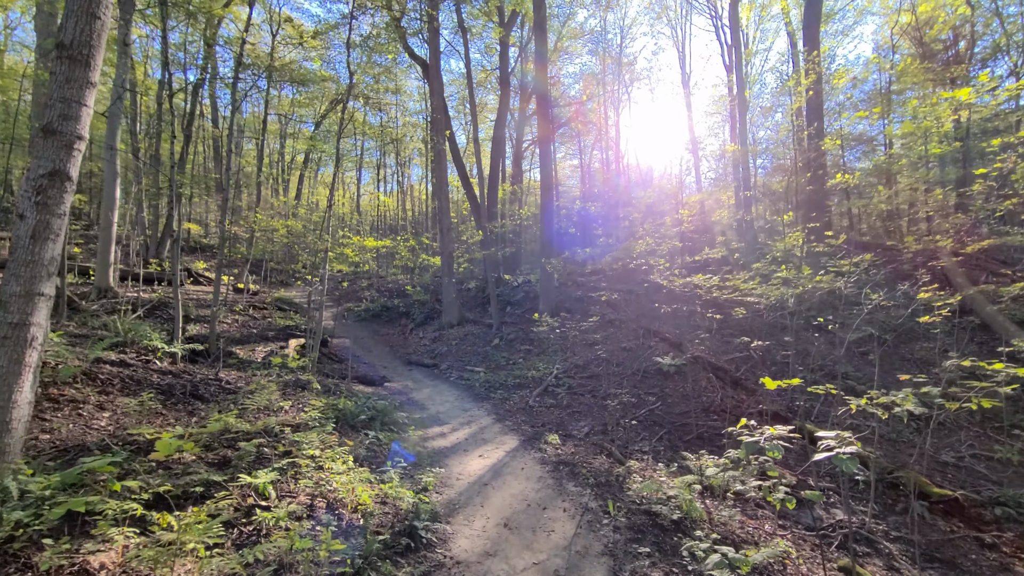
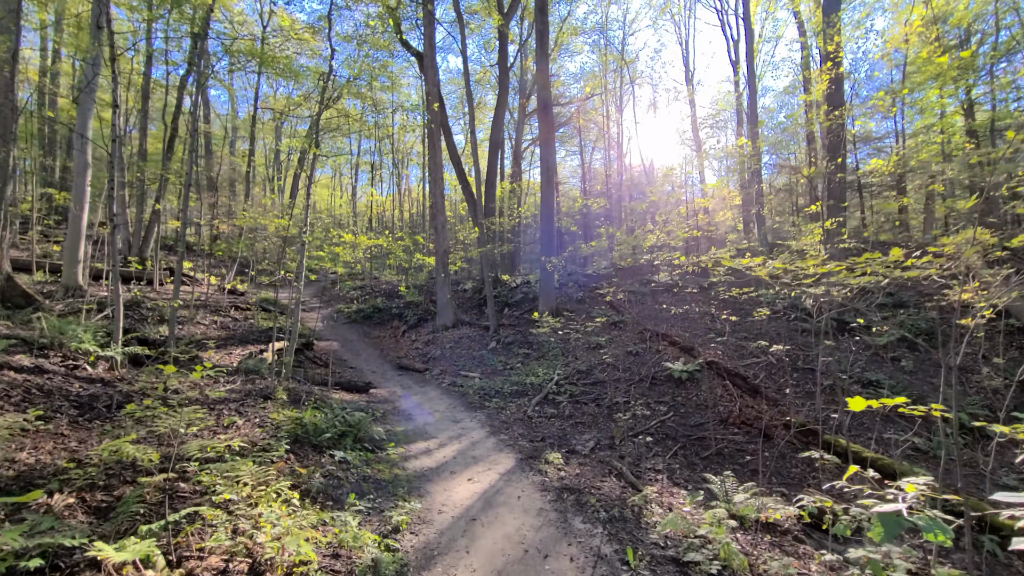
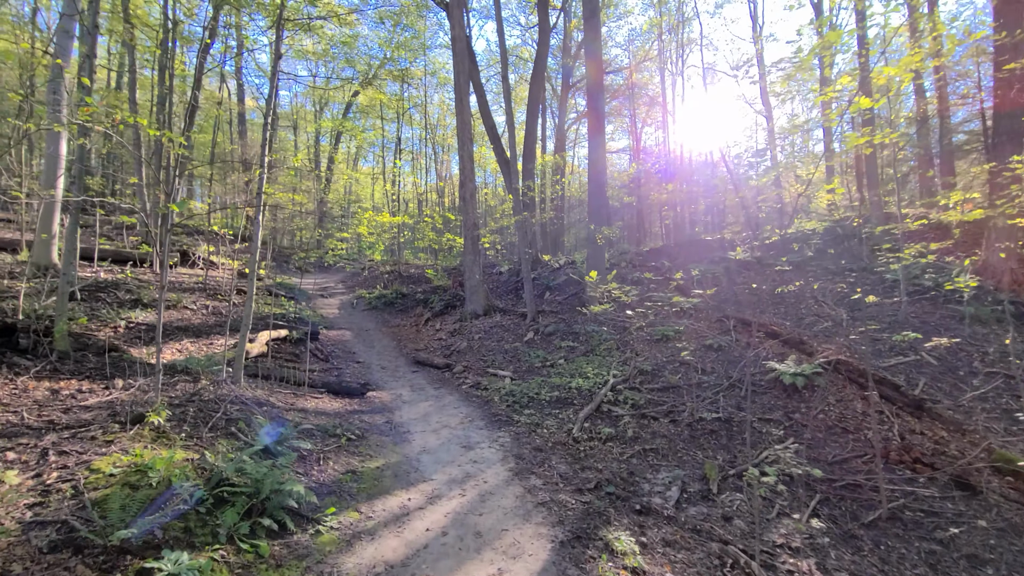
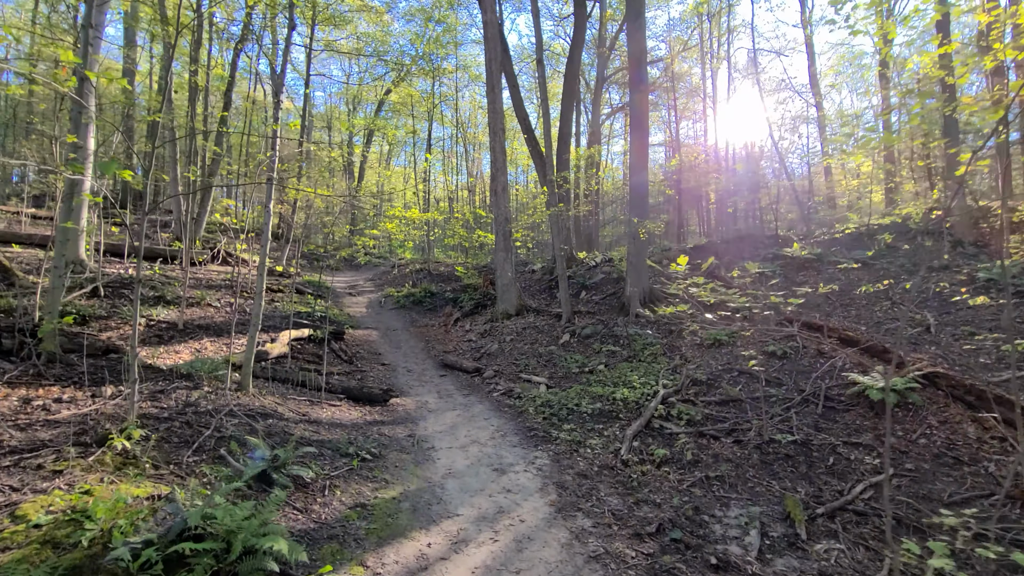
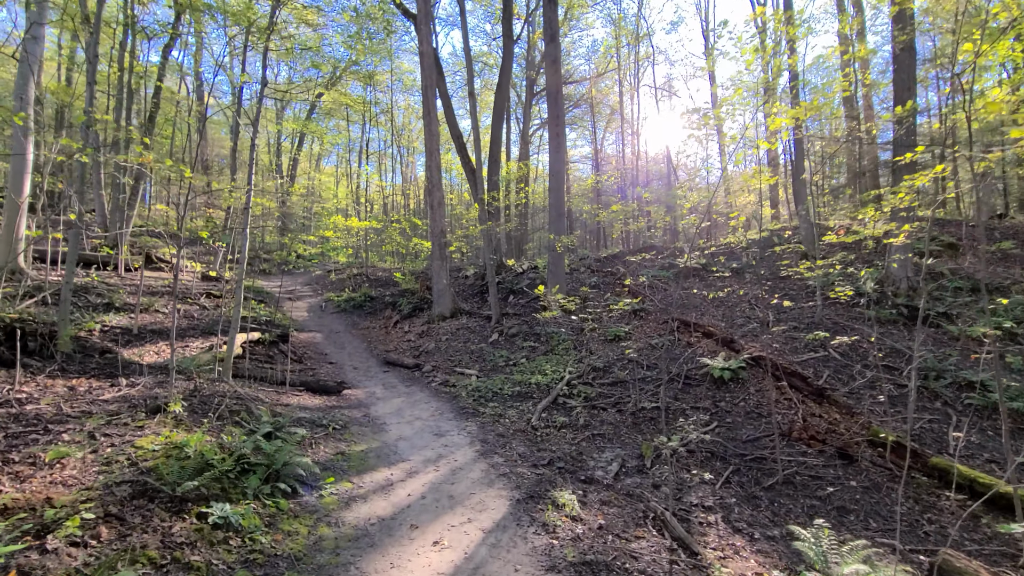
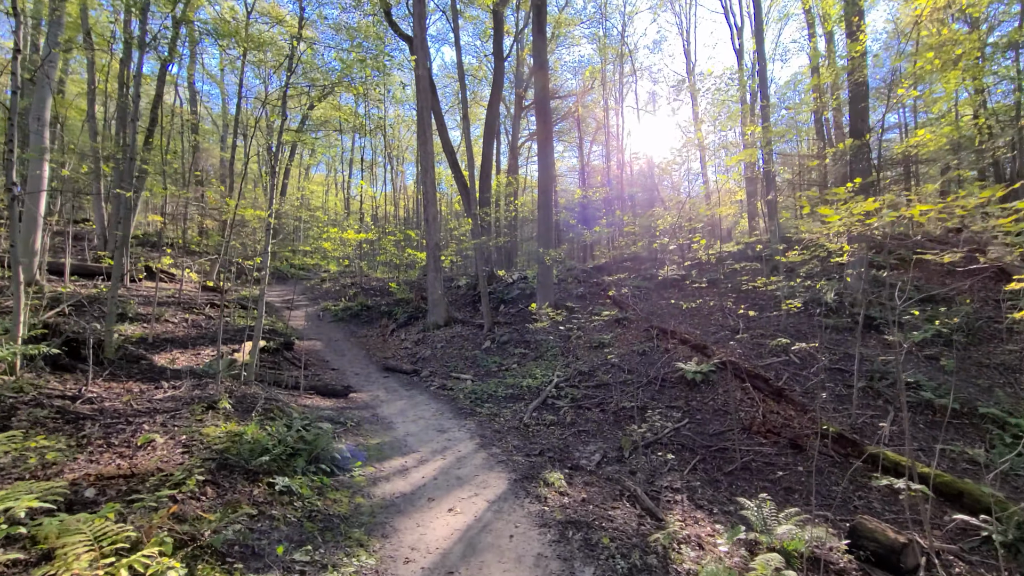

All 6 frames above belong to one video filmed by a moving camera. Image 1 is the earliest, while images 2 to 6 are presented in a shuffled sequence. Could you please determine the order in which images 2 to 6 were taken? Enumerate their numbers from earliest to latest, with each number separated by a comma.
2, 6, 5, 3, 4
